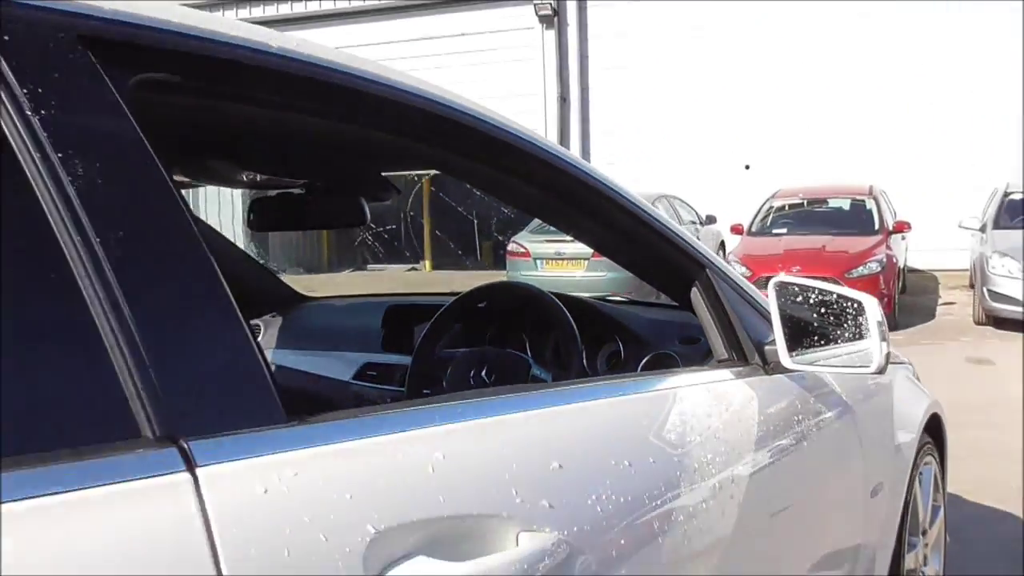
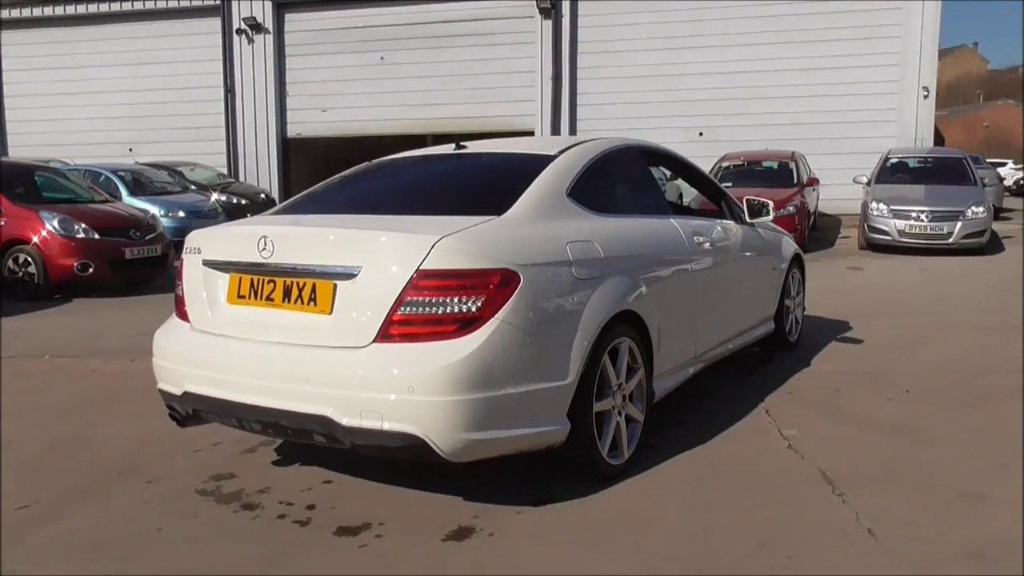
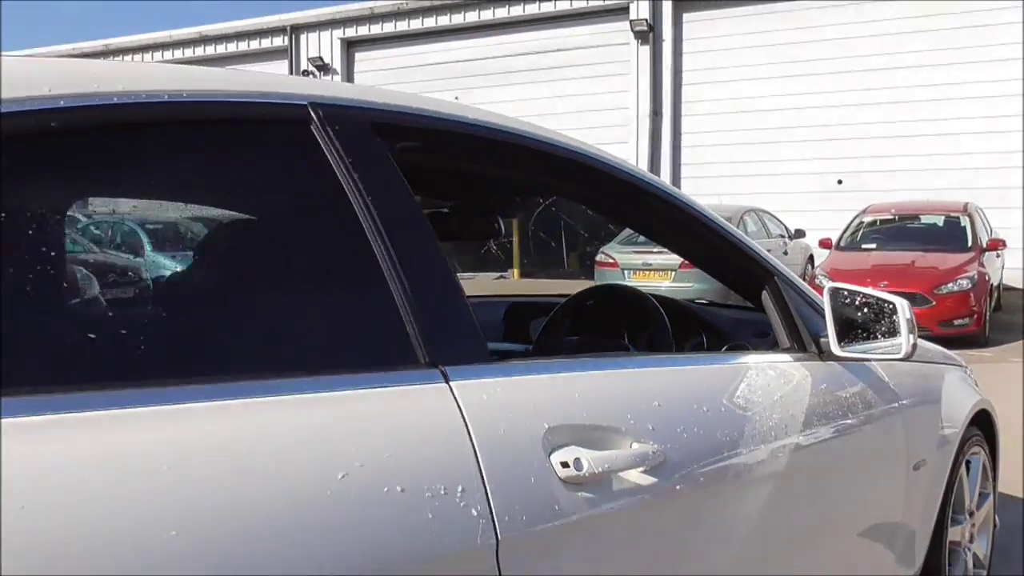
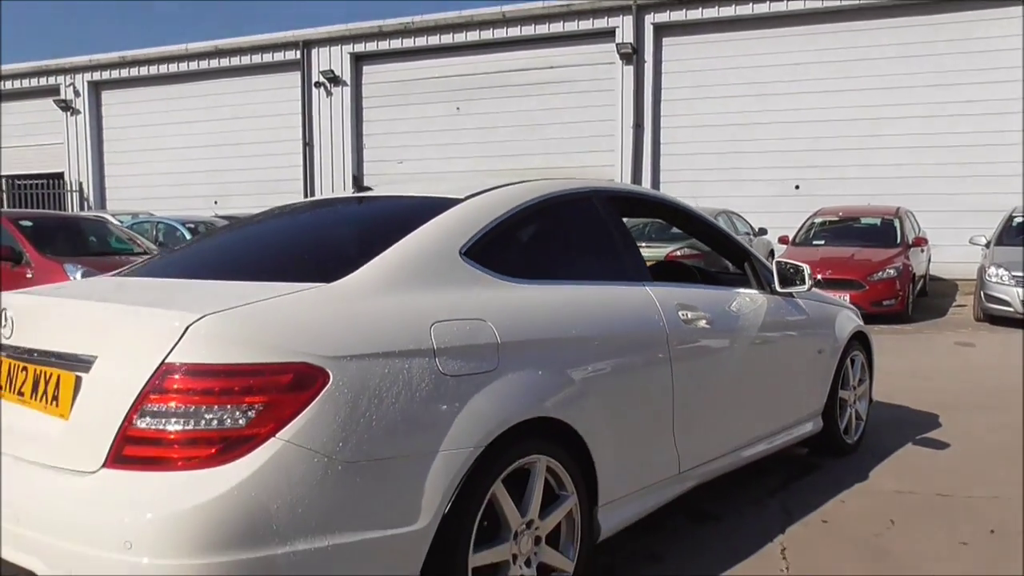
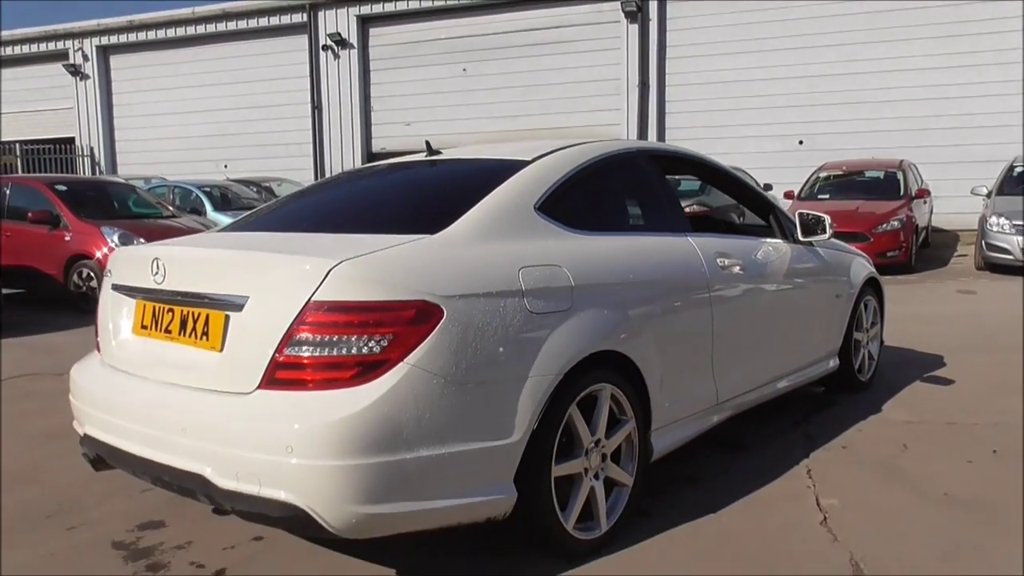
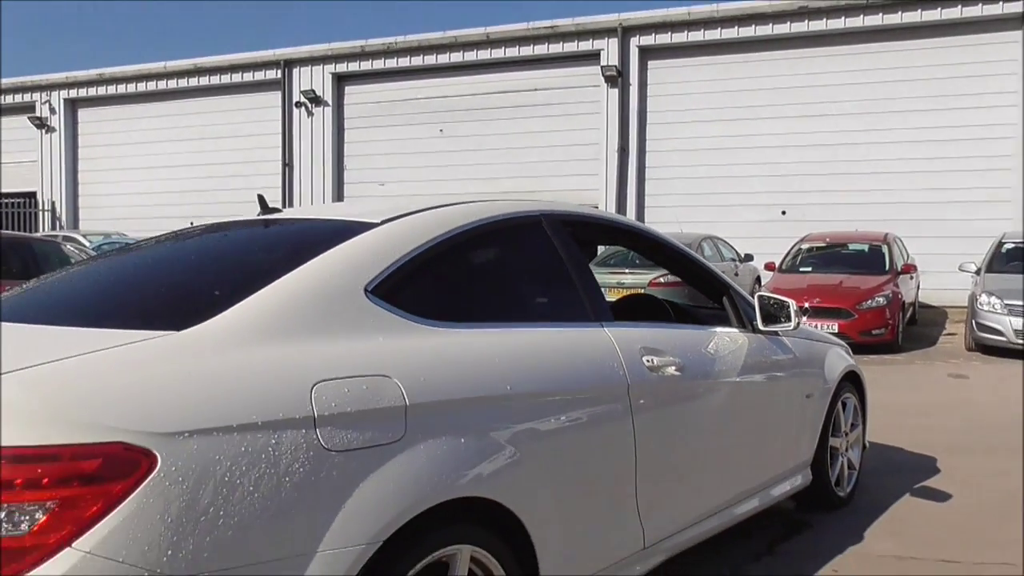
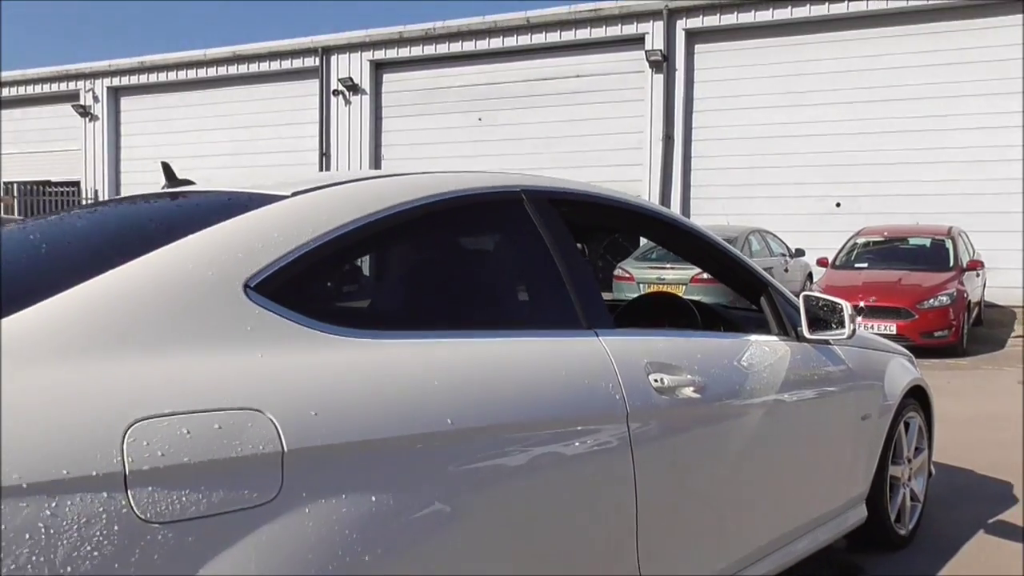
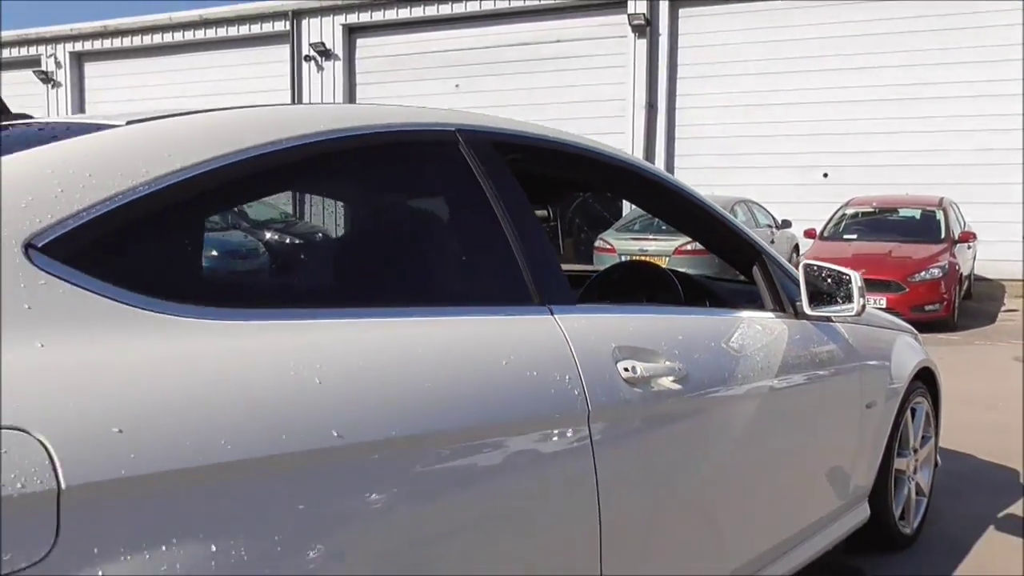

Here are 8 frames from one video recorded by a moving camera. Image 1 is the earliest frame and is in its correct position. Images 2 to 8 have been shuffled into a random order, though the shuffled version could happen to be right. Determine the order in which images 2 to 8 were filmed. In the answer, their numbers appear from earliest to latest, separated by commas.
3, 8, 7, 6, 4, 5, 2
